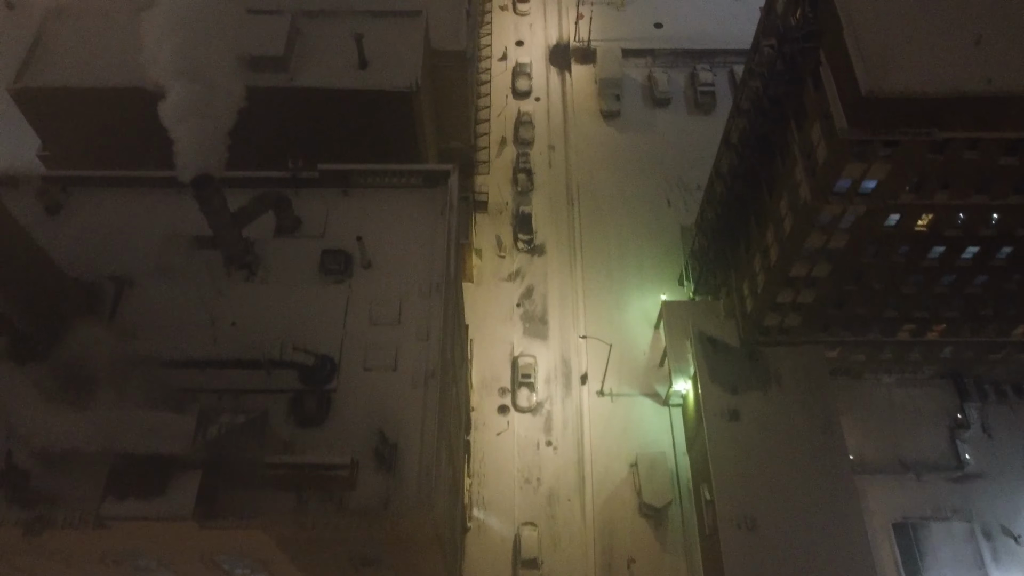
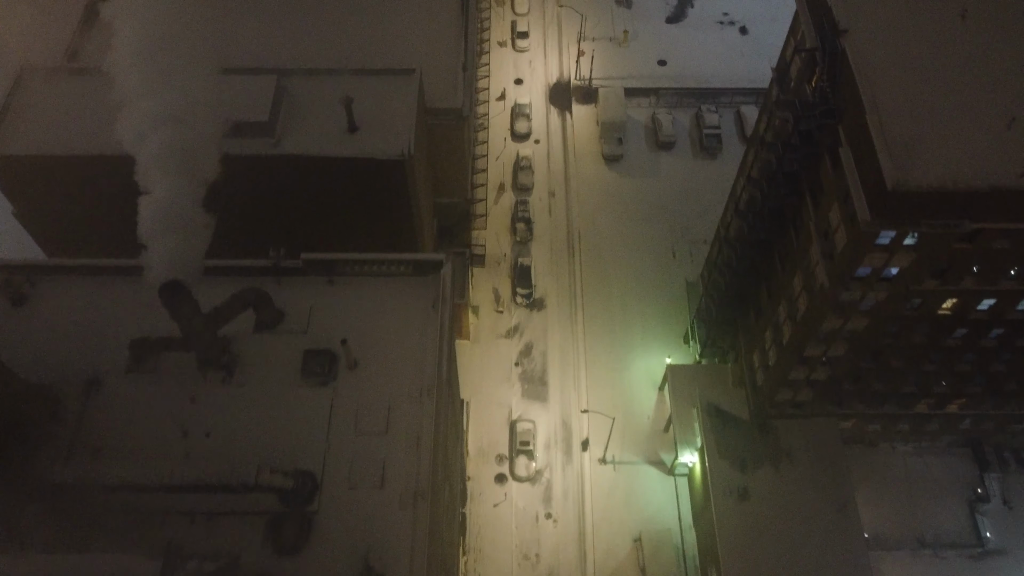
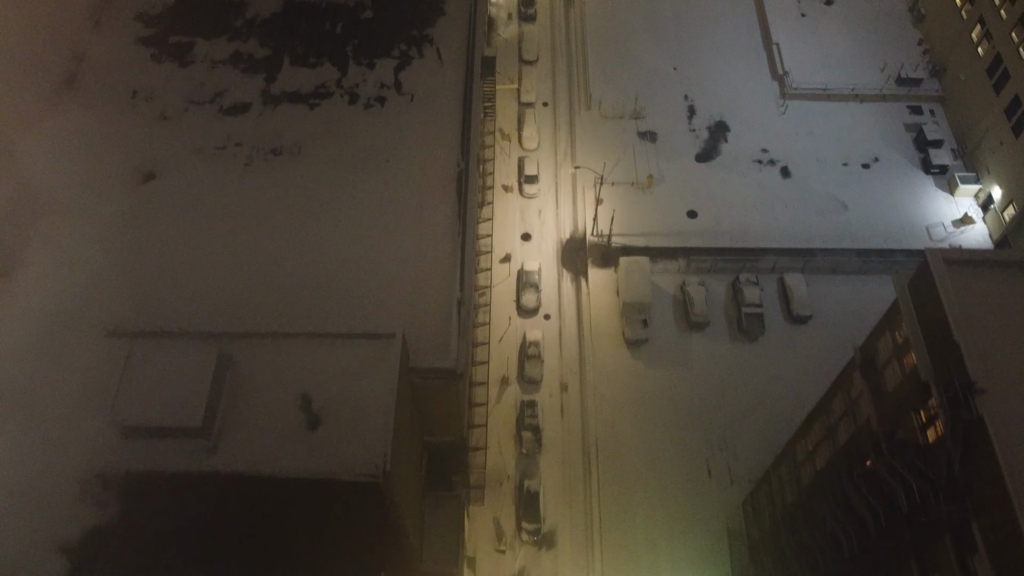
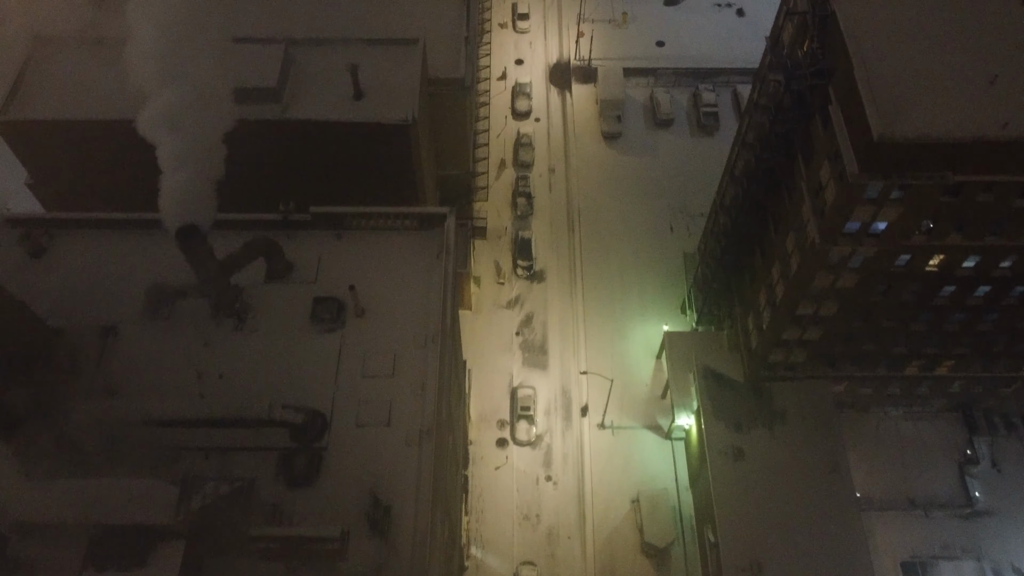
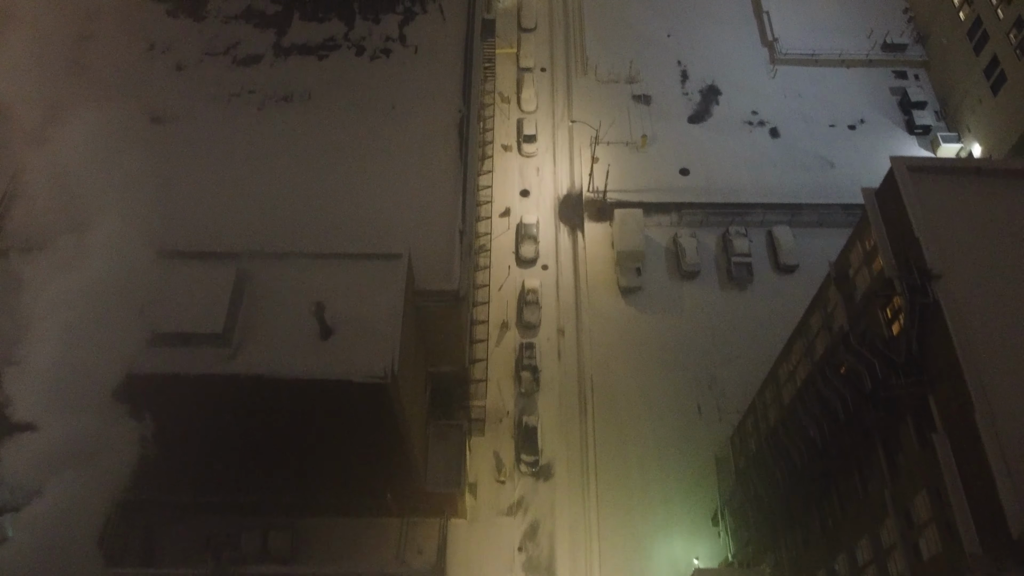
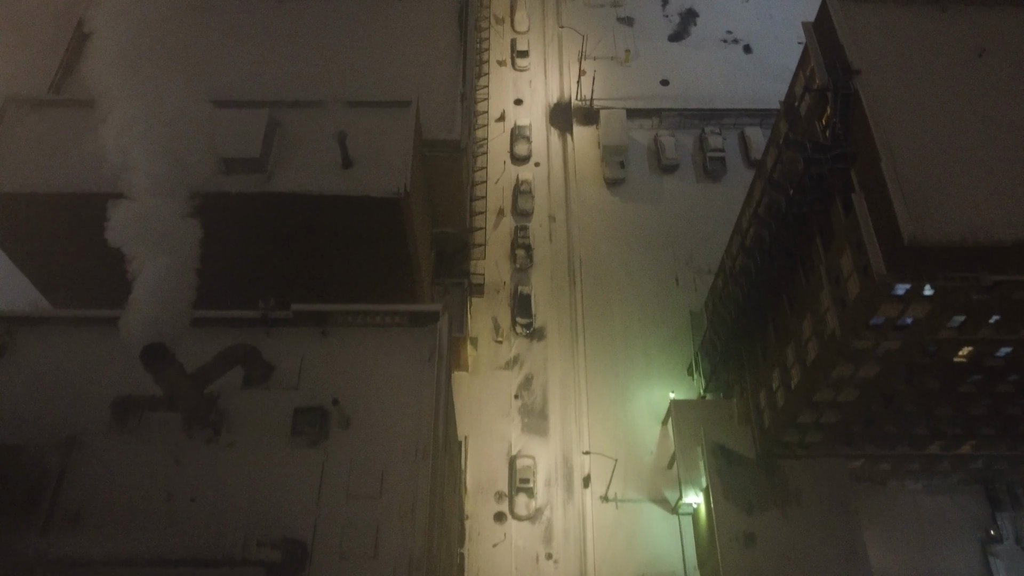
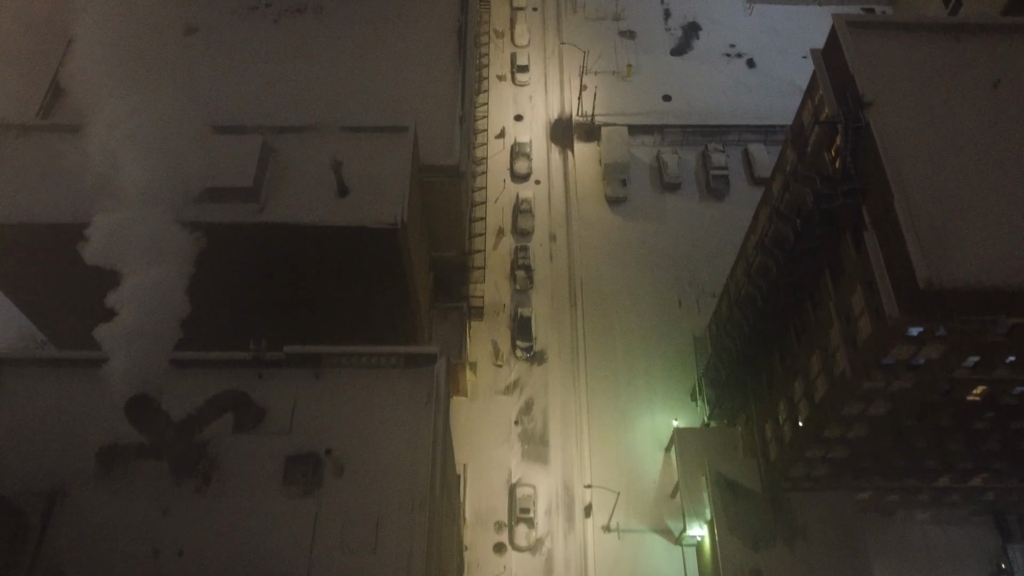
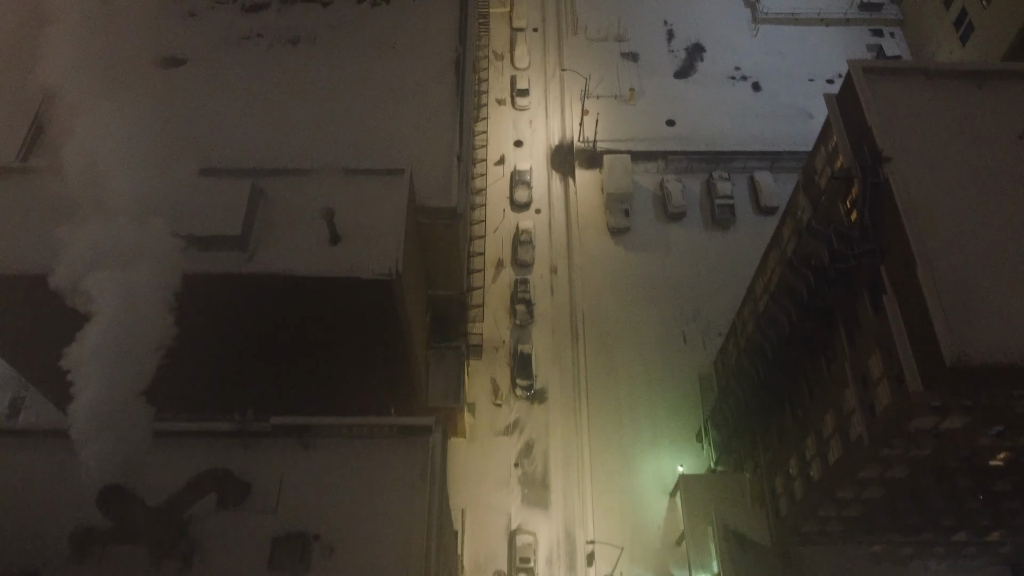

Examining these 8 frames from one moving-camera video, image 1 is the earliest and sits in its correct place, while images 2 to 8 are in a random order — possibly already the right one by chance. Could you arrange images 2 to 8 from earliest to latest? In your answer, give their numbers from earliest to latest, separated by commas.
4, 2, 6, 7, 8, 5, 3
